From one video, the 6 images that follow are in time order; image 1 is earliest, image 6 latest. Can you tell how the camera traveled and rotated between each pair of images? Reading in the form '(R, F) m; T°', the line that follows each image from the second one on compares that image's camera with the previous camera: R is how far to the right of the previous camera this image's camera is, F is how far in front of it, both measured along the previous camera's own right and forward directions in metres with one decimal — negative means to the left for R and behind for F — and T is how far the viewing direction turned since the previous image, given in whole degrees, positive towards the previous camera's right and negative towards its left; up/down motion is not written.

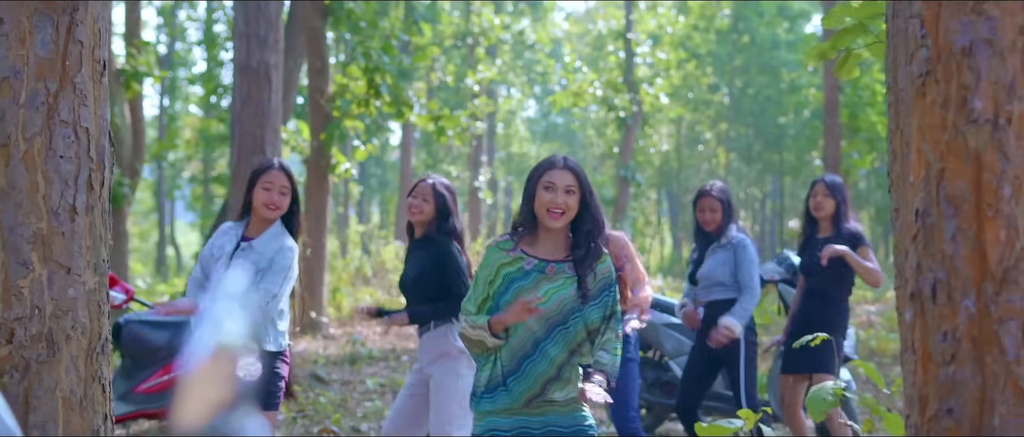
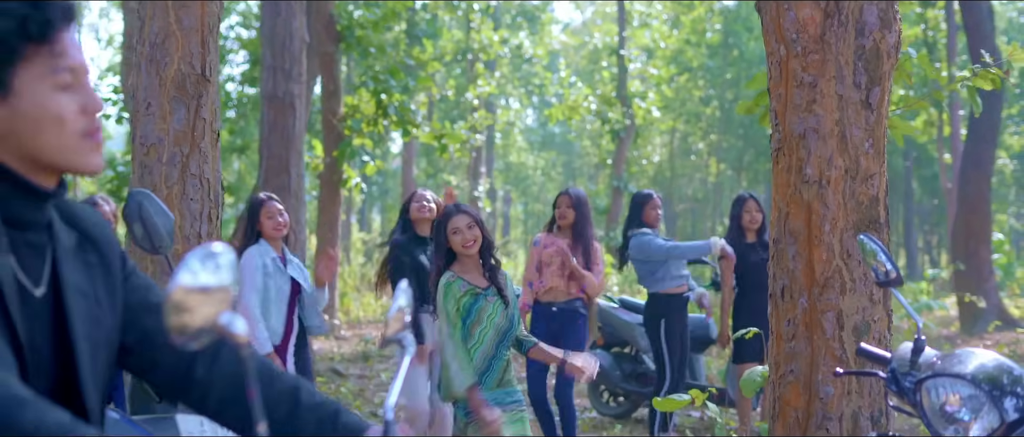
(0.0, -1.3) m; 0°
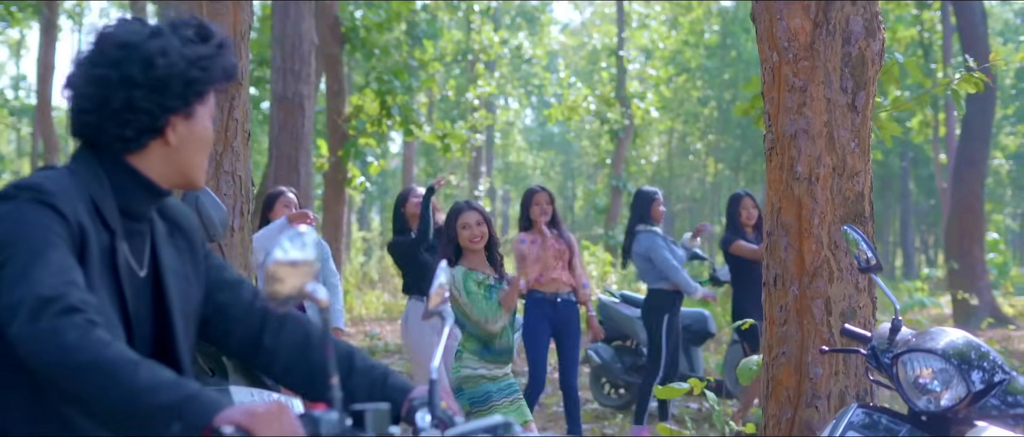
(-0.1, -0.3) m; 0°
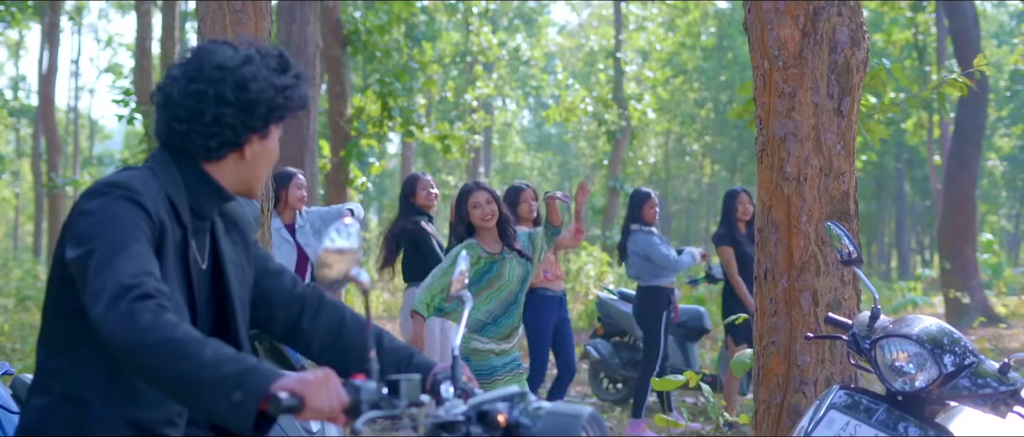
(0.0, -0.3) m; 0°
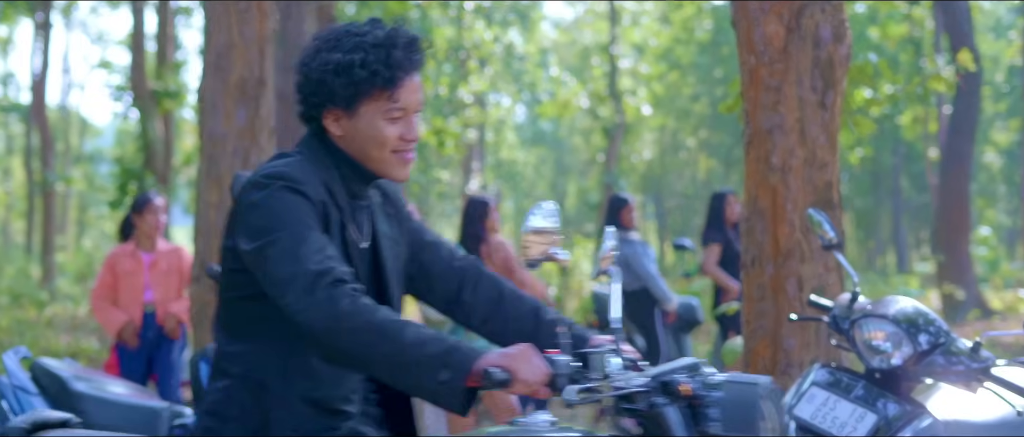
(0.0, -0.2) m; 0°
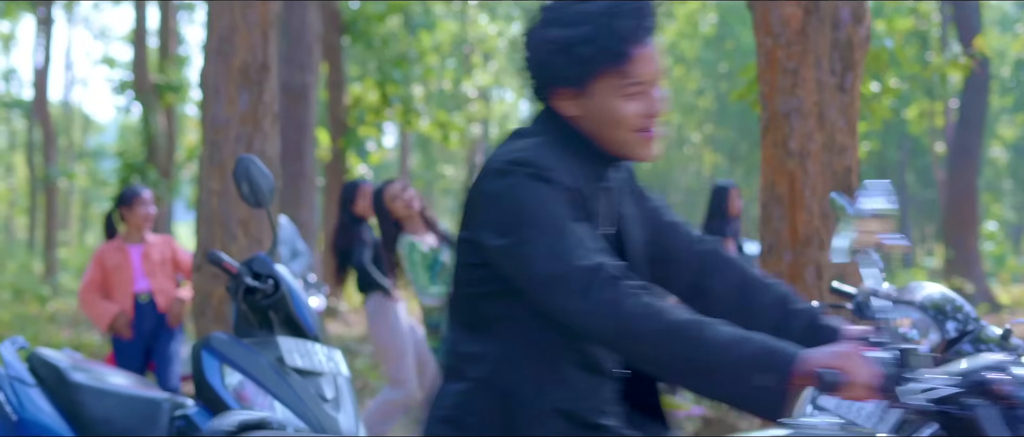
(0.0, +0.1) m; 0°
